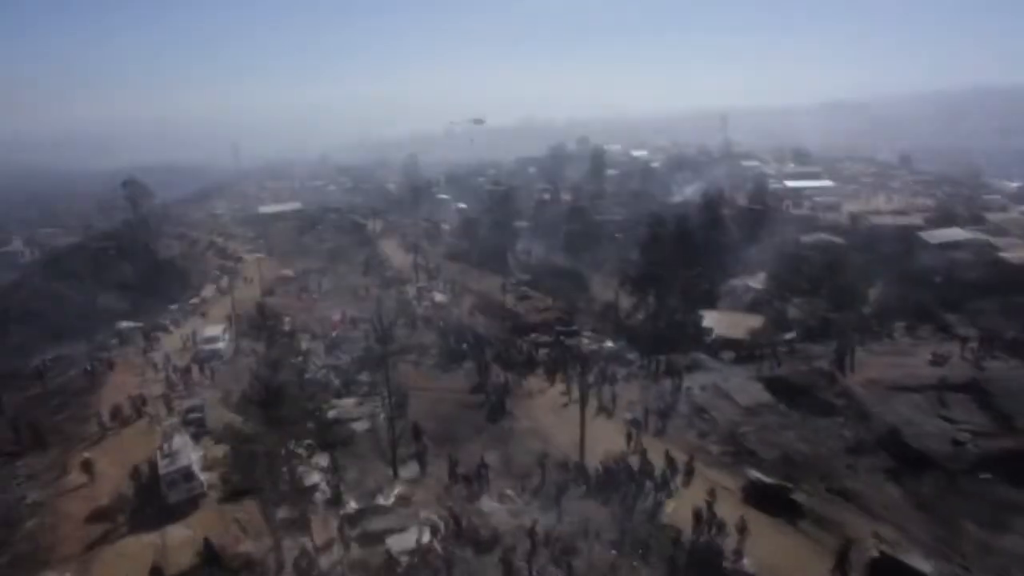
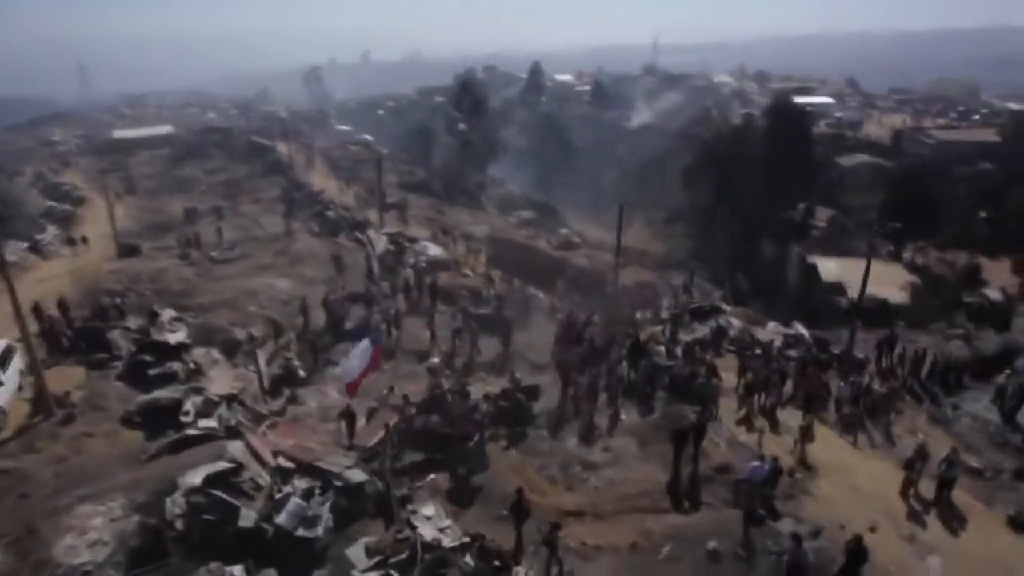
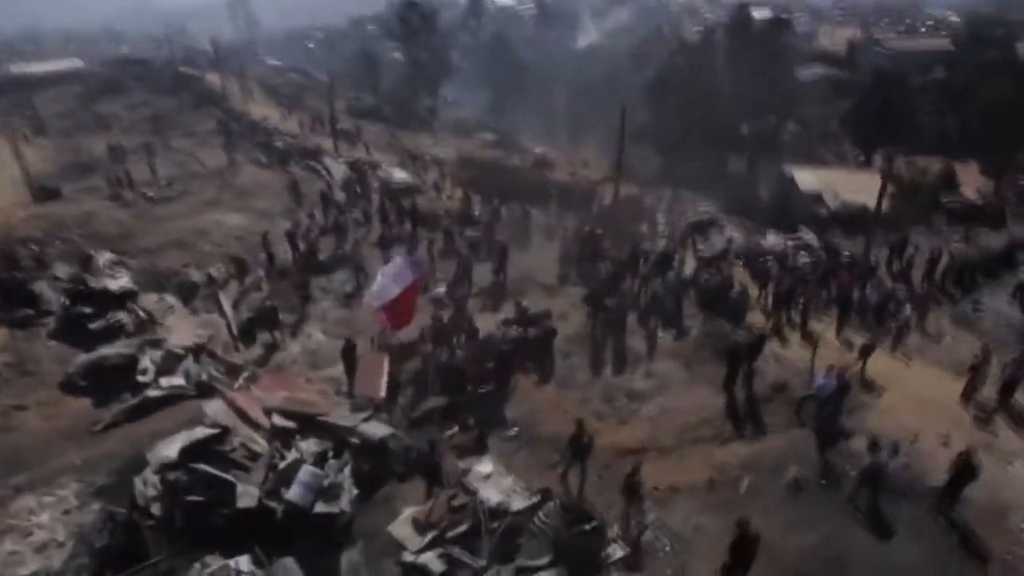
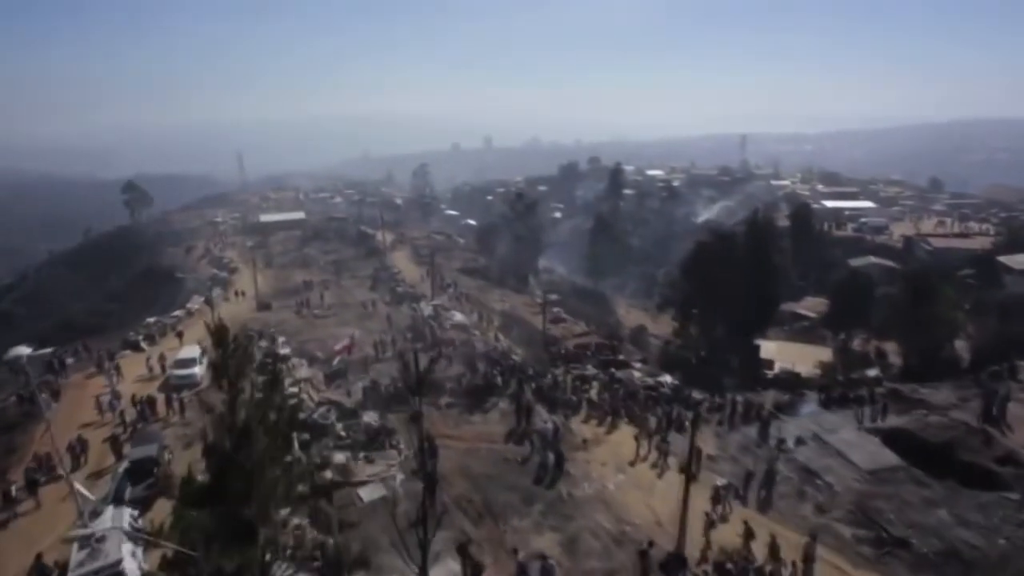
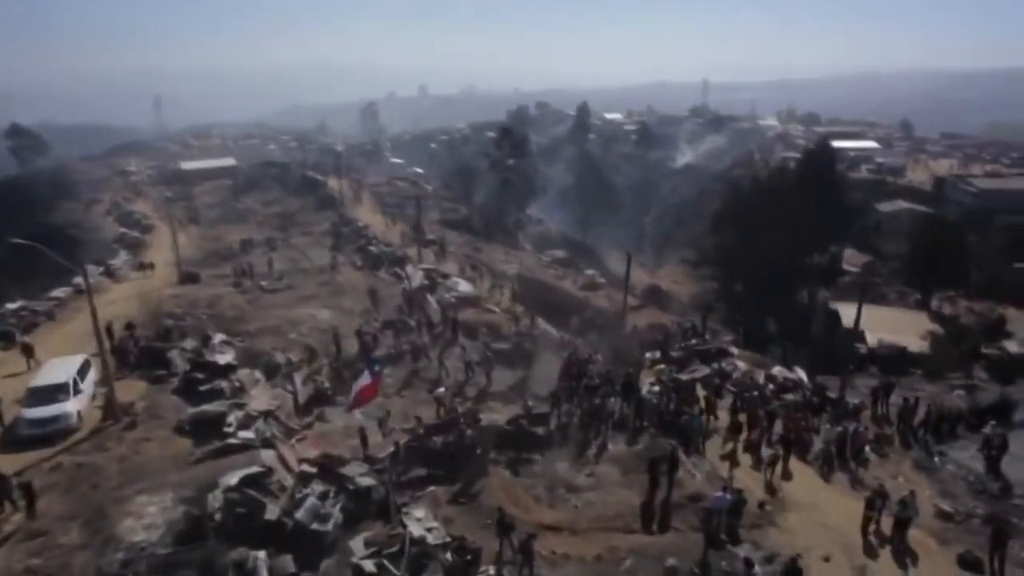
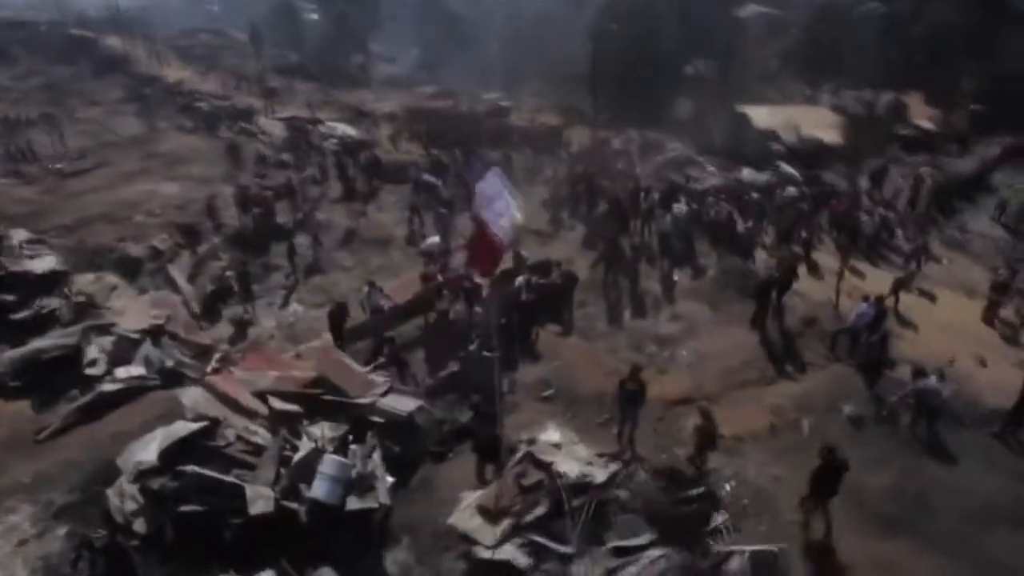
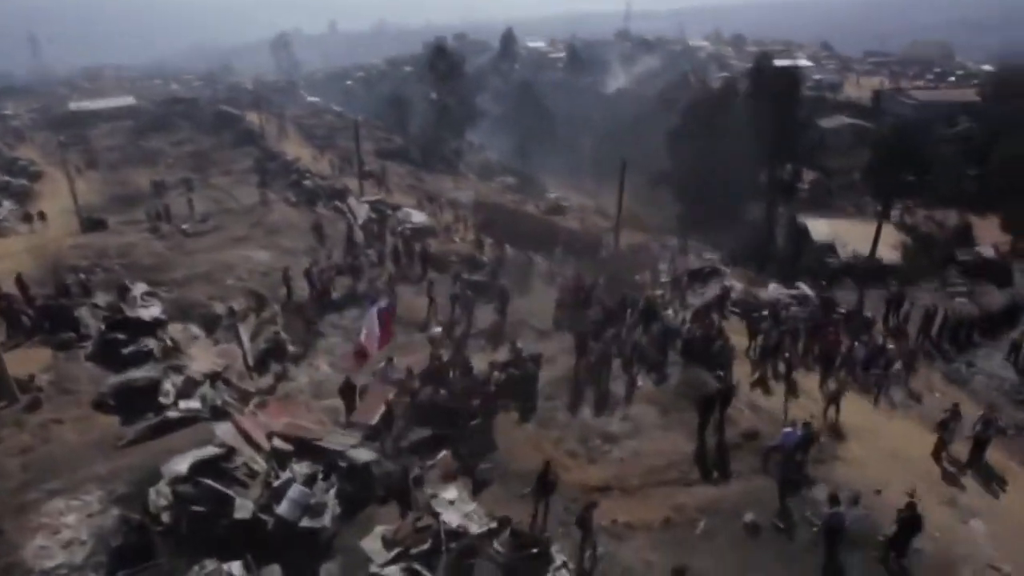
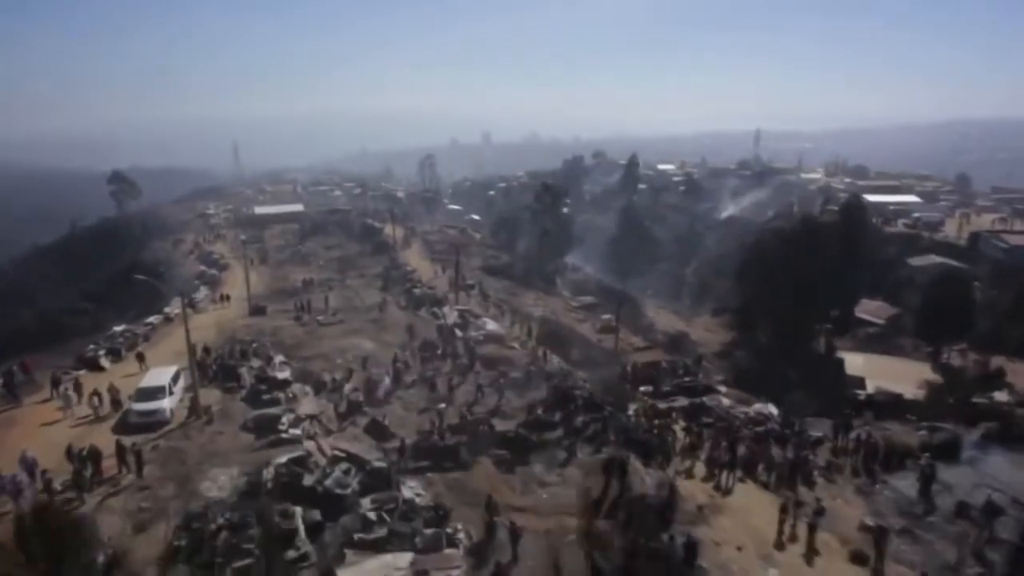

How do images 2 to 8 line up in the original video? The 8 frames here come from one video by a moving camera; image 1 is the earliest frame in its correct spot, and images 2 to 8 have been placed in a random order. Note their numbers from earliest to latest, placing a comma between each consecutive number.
4, 8, 5, 2, 7, 3, 6
